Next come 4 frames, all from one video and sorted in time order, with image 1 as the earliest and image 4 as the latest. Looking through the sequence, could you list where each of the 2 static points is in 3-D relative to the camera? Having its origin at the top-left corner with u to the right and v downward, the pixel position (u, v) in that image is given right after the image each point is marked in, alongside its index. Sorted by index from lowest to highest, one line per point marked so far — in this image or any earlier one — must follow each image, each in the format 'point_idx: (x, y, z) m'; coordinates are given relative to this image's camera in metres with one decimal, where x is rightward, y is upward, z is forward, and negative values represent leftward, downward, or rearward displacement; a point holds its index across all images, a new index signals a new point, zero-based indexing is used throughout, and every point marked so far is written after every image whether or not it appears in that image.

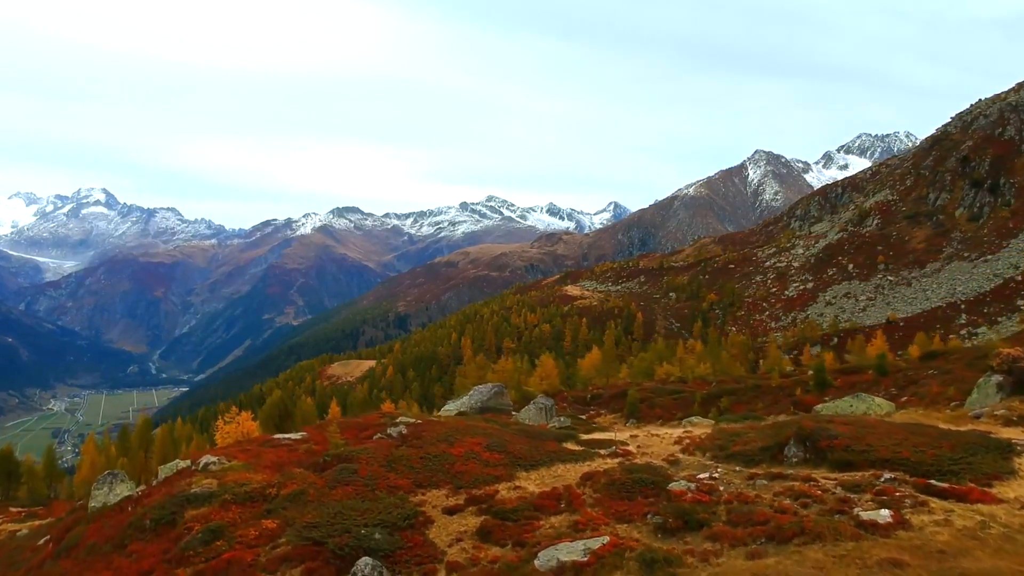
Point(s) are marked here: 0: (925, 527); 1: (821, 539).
0: (+11.0, -6.4, +15.6) m
1: (+8.3, -6.7, +15.7) m
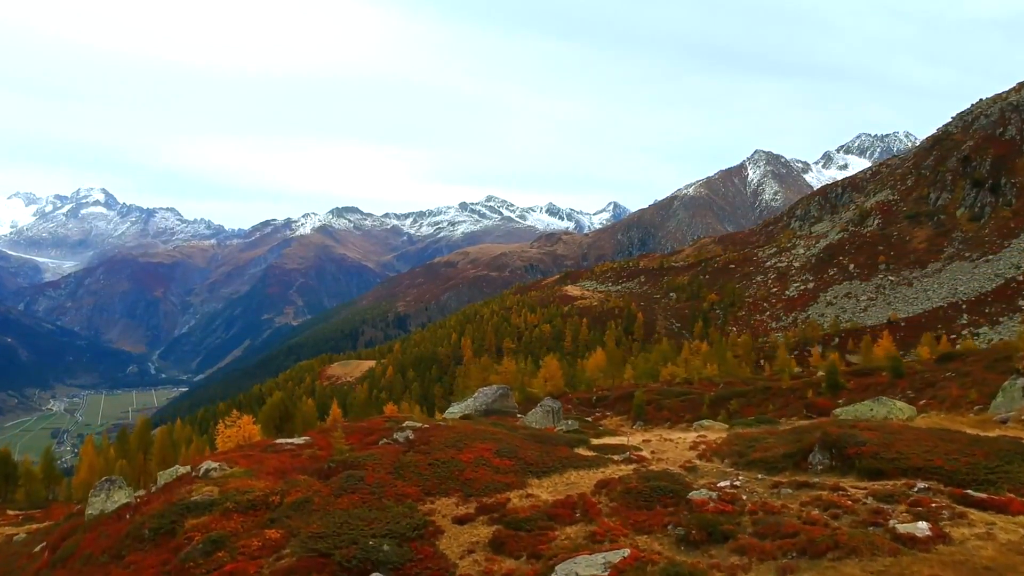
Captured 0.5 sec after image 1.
0: (+11.5, -6.4, +14.8) m
1: (+8.8, -6.8, +14.8) m
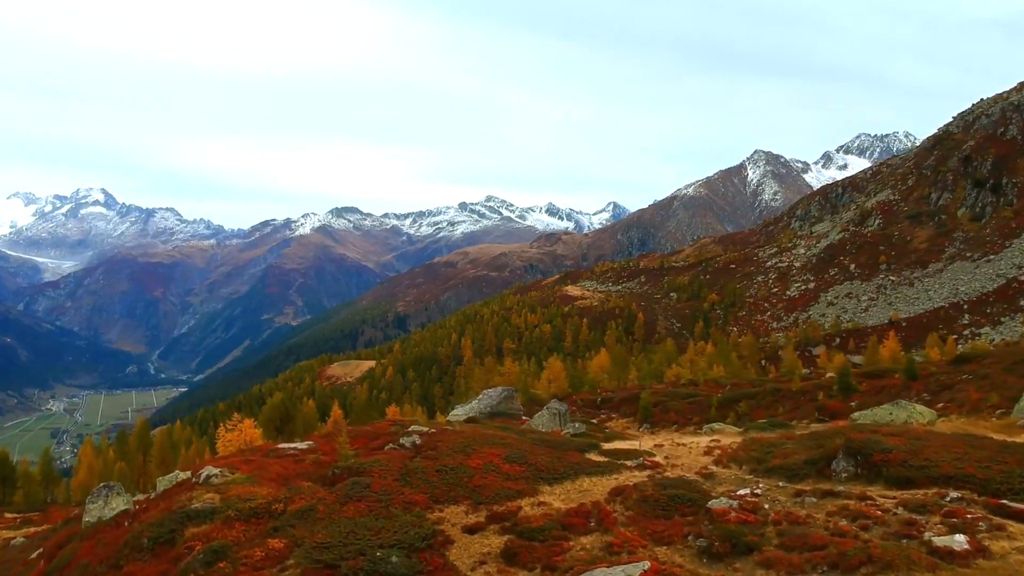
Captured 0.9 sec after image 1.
0: (+11.9, -6.4, +14.0) m
1: (+9.2, -6.8, +14.1) m
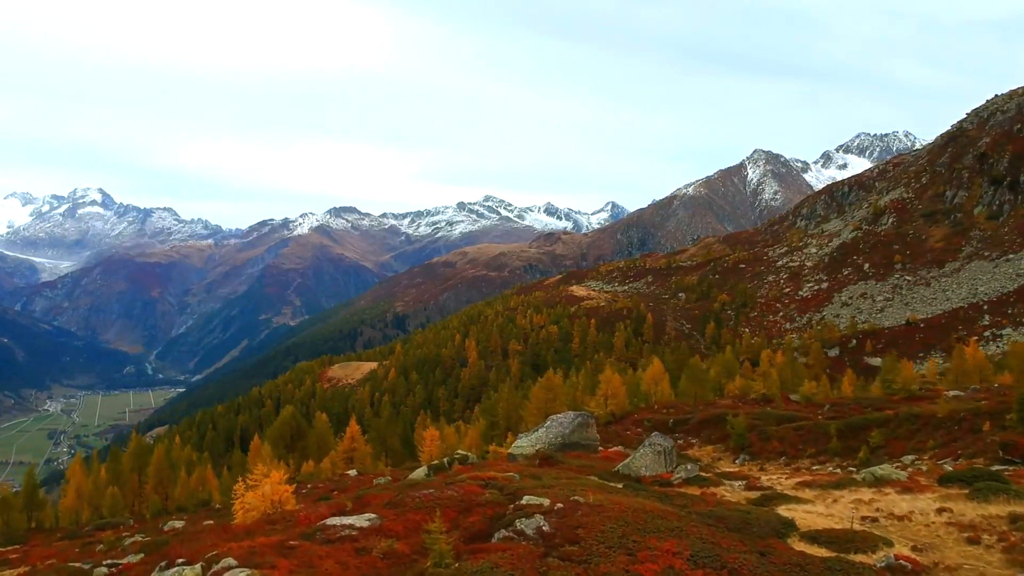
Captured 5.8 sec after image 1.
0: (+17.0, -6.6, +5.5) m
1: (+14.3, -7.0, +5.6) m
